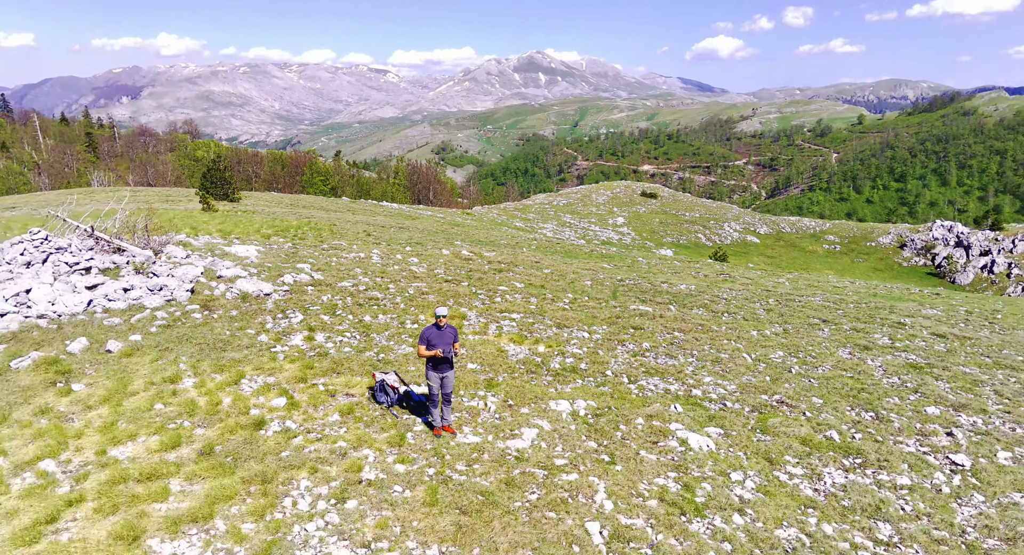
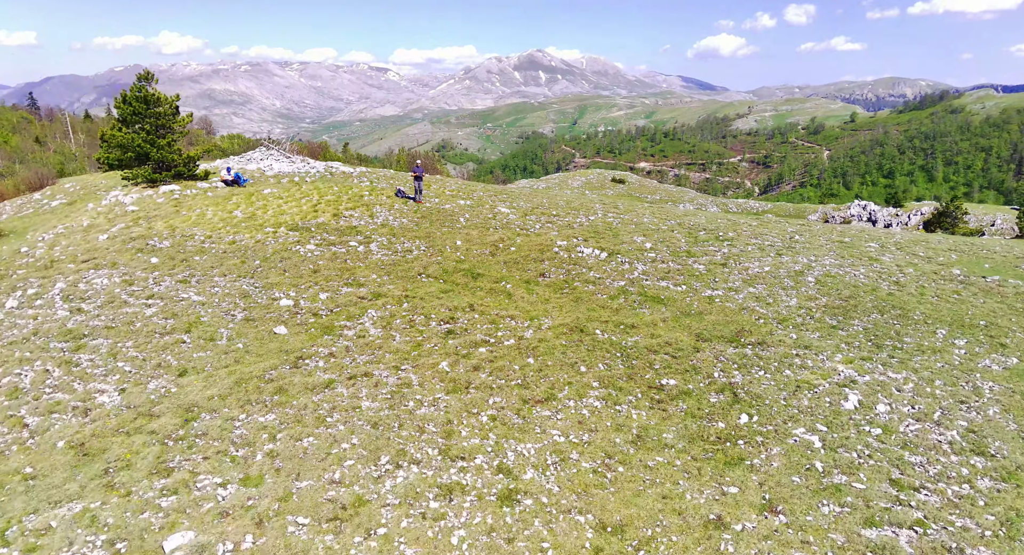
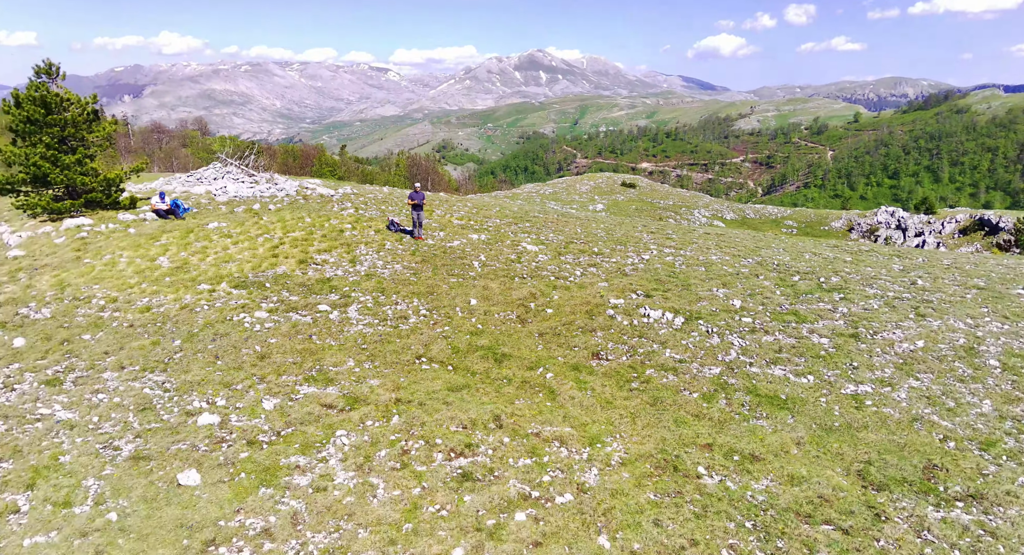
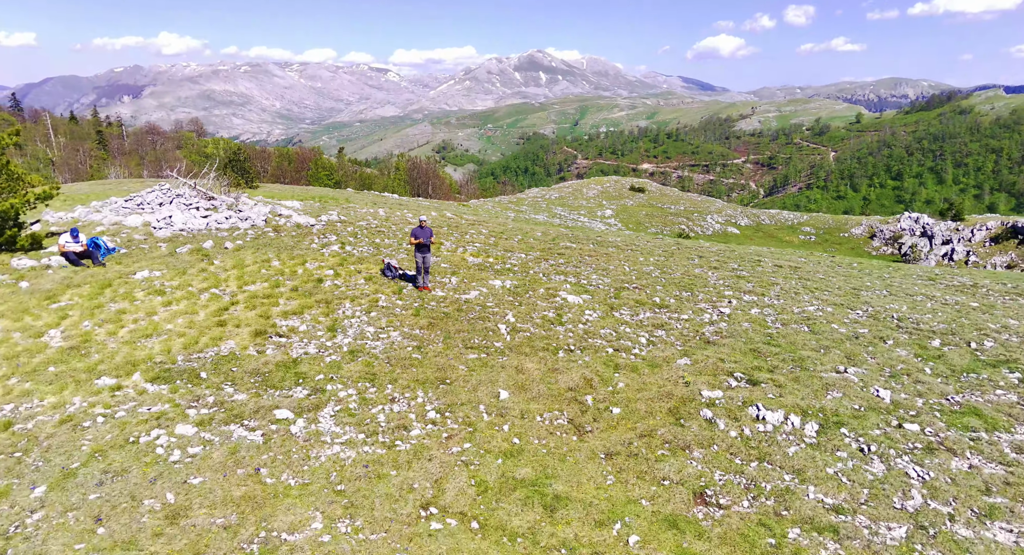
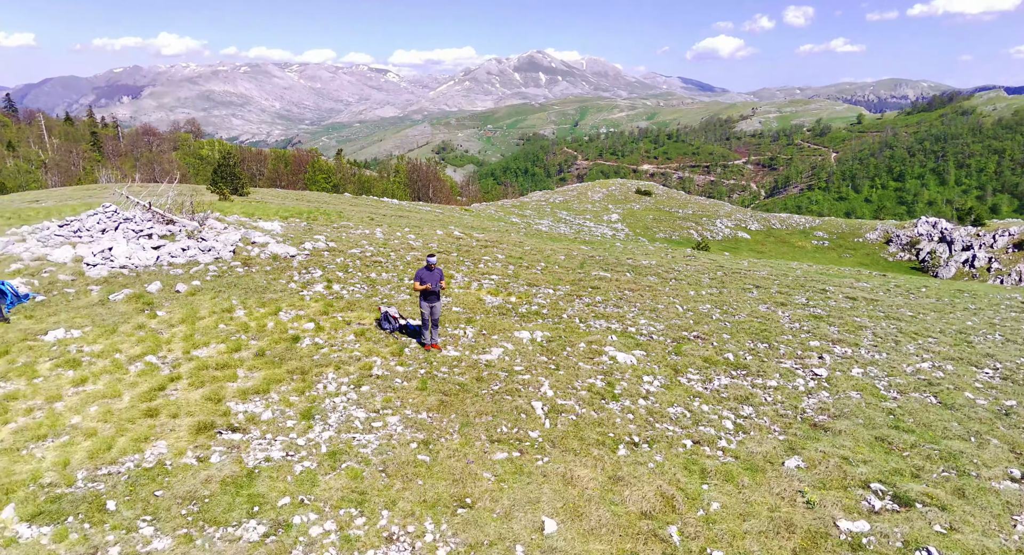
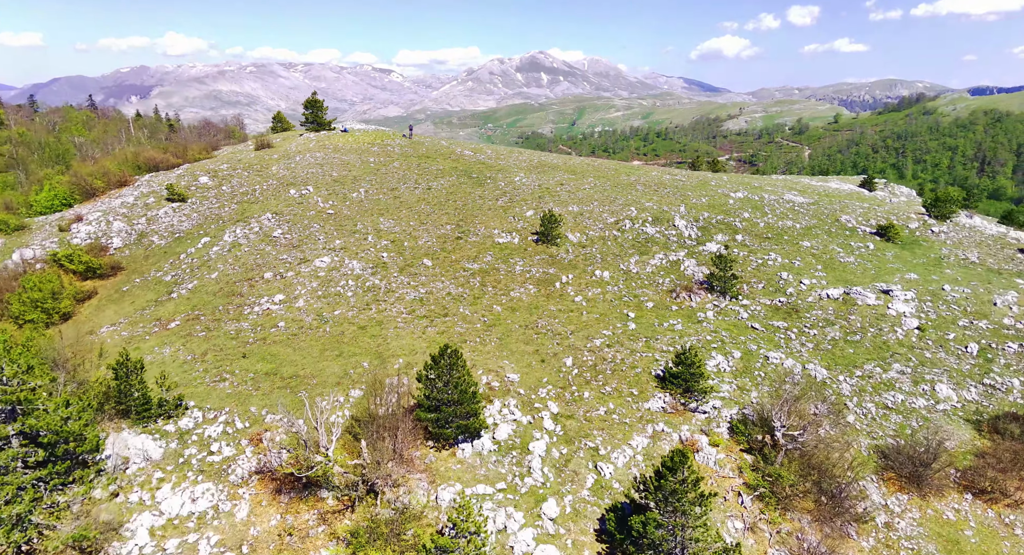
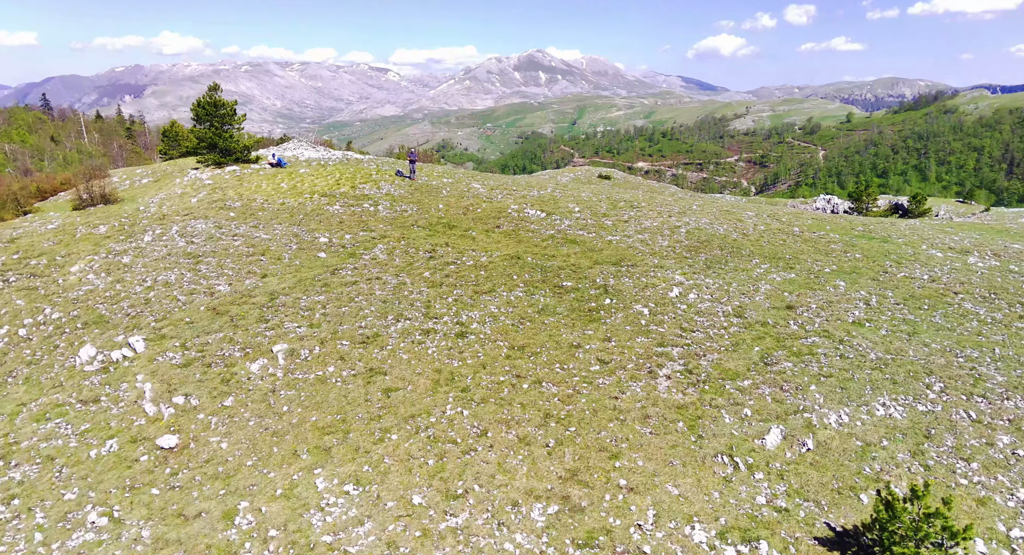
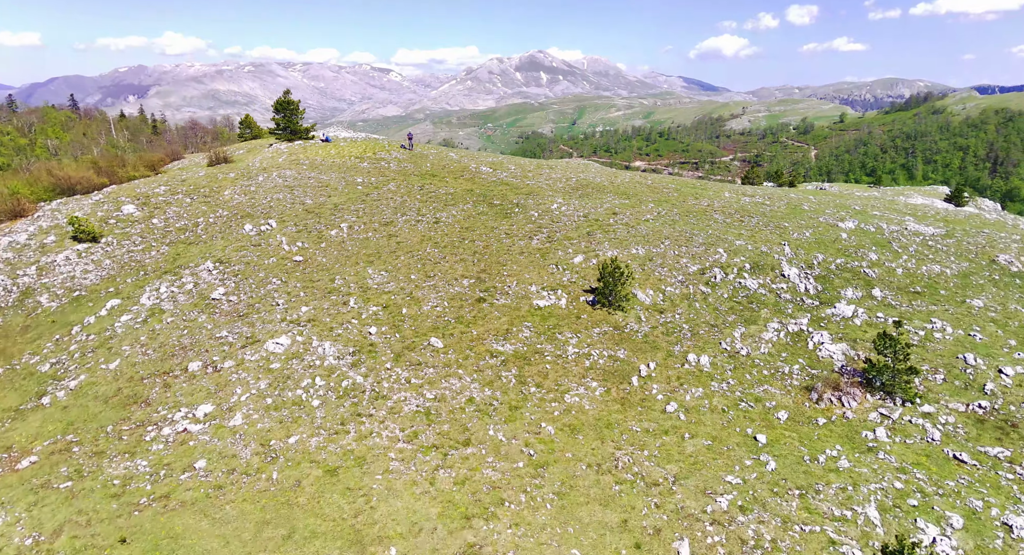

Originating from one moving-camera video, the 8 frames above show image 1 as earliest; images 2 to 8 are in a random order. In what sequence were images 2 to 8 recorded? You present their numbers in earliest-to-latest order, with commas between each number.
5, 4, 3, 2, 7, 8, 6
